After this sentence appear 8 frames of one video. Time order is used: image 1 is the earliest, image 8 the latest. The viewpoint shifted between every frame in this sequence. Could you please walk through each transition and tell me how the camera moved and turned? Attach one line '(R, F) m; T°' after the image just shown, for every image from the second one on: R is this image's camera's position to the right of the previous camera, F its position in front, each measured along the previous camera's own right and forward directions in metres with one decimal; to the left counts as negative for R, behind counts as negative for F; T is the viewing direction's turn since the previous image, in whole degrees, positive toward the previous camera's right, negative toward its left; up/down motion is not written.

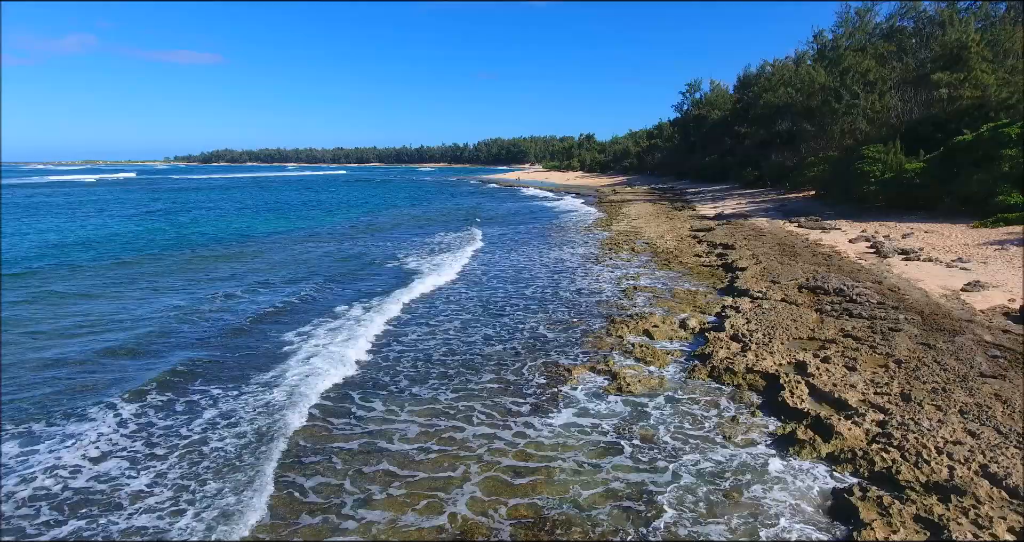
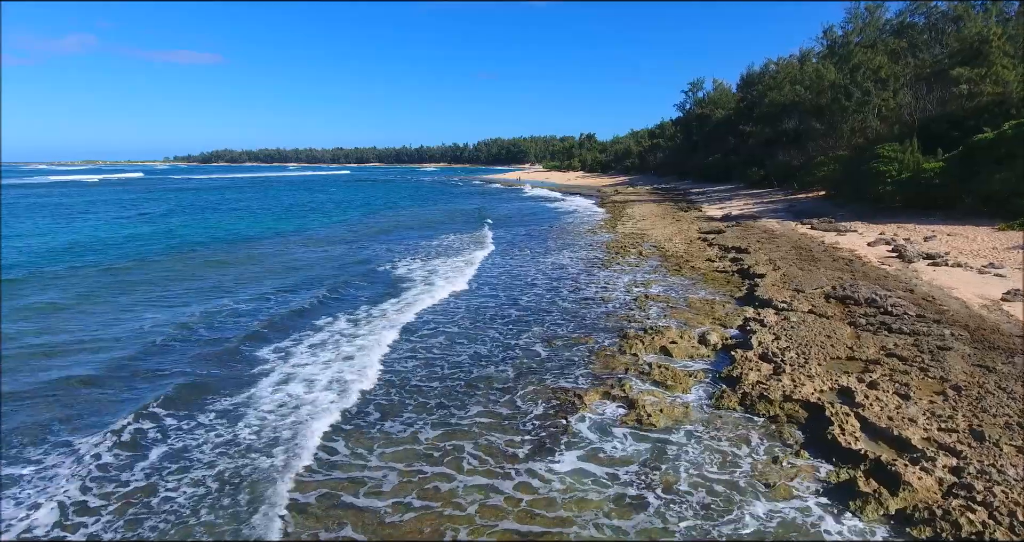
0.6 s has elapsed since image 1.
(0.0, +1.1) m; 0°
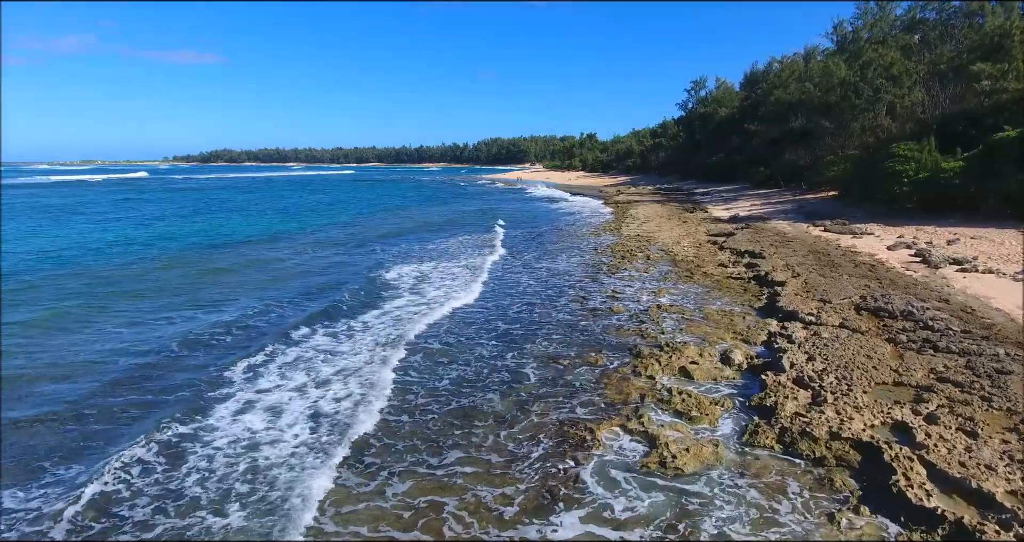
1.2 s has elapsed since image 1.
(0.0, +1.1) m; 0°
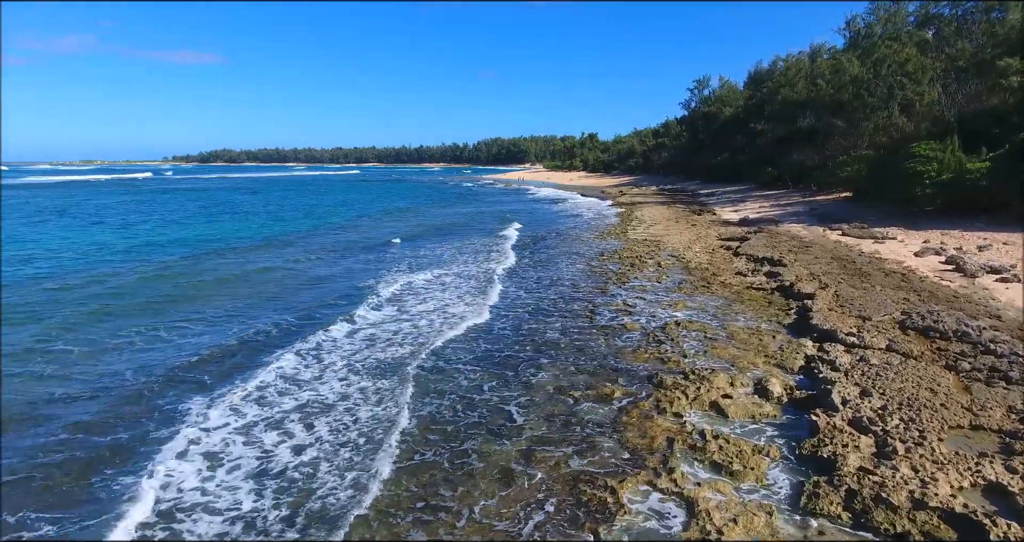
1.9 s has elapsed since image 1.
(0.0, +1.3) m; 0°
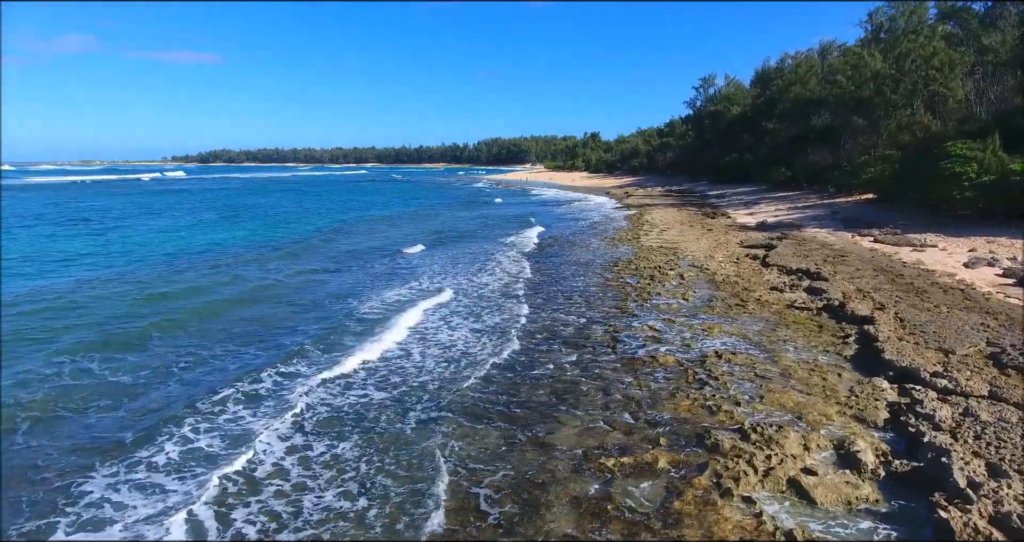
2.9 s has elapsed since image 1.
(-0.1, +1.9) m; 0°
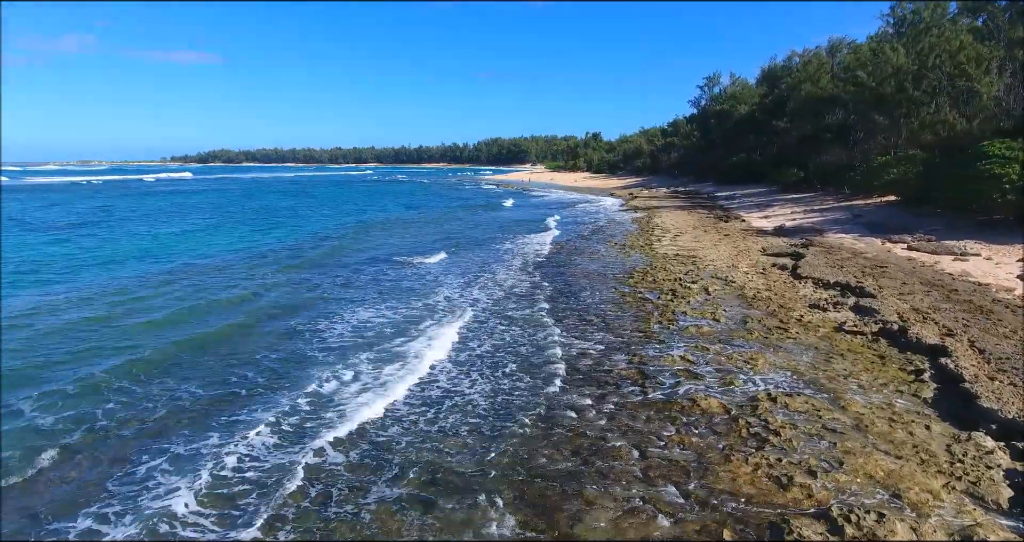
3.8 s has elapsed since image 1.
(-0.1, +1.7) m; 0°
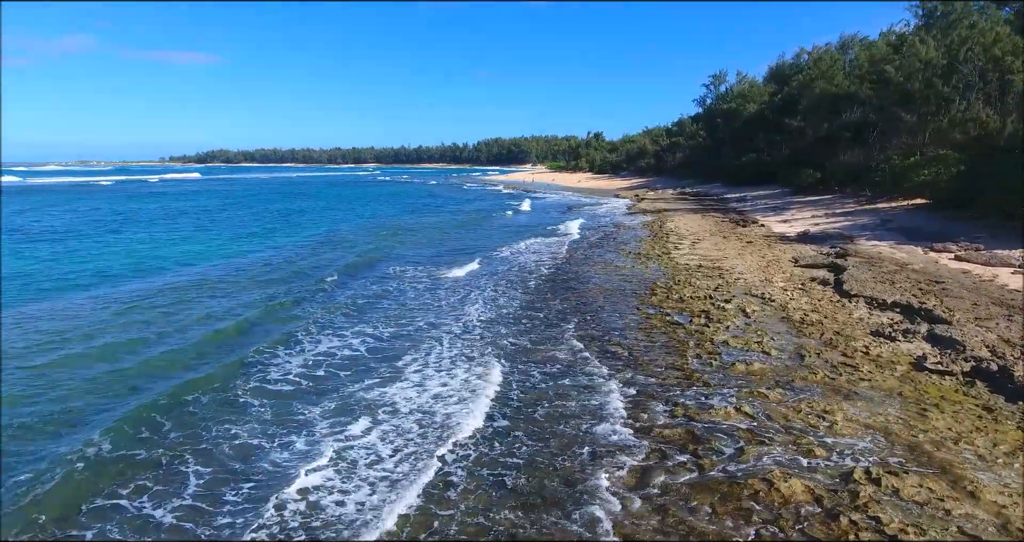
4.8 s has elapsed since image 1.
(-0.1, +2.0) m; 0°
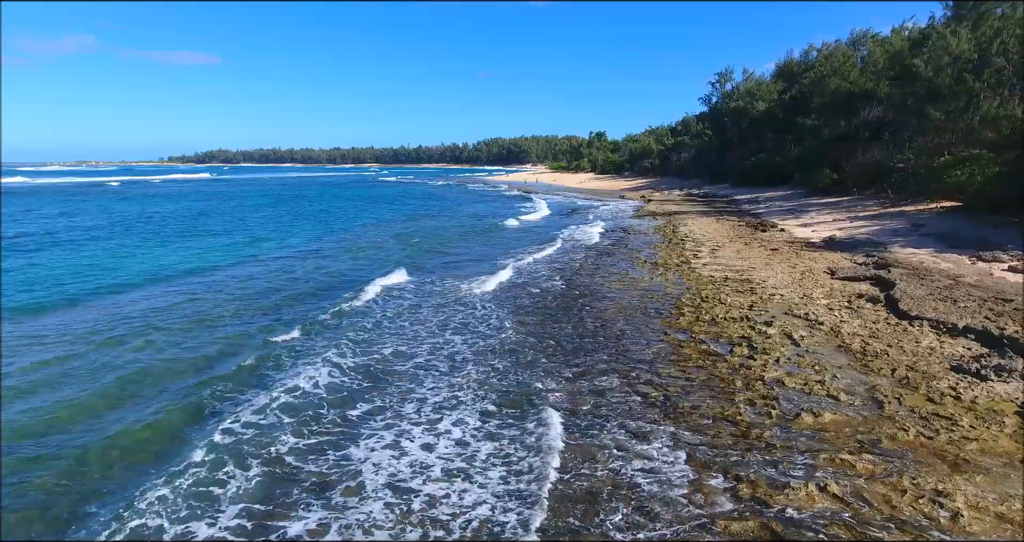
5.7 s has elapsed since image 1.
(-0.1, +1.9) m; 0°
